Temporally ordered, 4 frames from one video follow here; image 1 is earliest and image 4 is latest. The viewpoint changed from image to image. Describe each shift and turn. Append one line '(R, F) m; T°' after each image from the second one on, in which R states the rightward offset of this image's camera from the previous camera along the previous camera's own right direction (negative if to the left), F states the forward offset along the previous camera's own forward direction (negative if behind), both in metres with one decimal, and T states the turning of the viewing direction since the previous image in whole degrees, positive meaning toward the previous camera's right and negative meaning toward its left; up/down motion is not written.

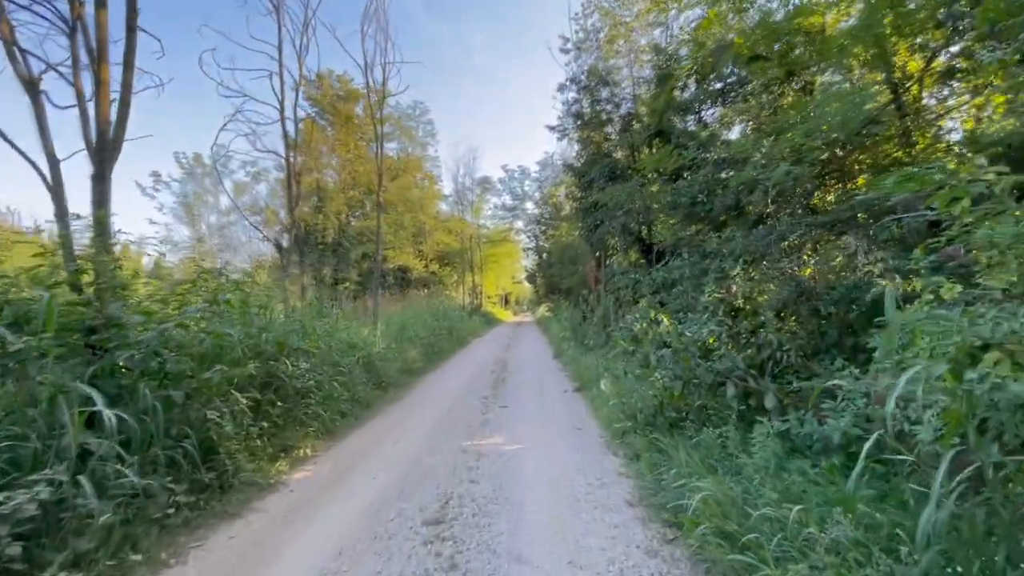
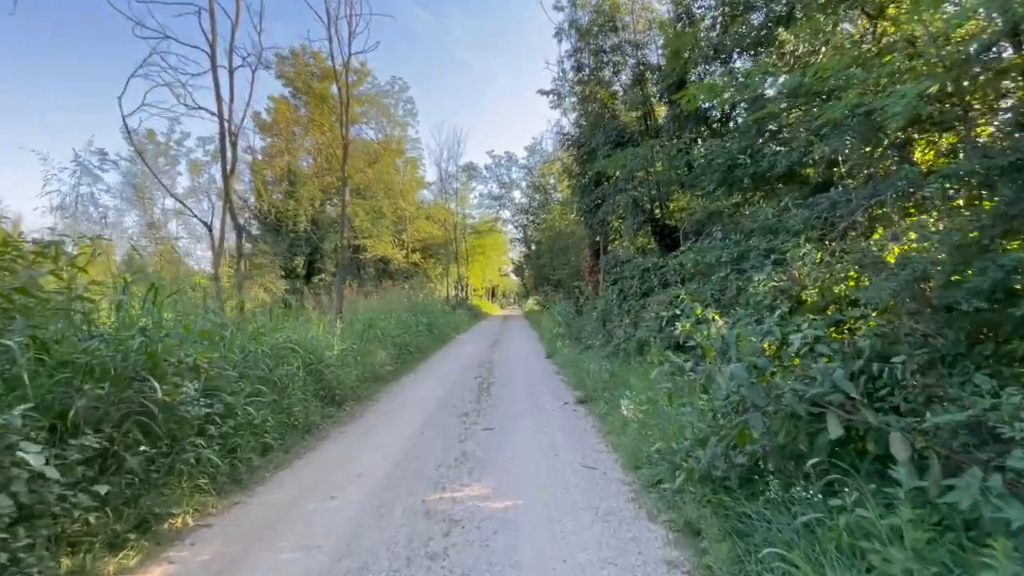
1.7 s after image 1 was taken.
(0.0, +1.9) m; +2°
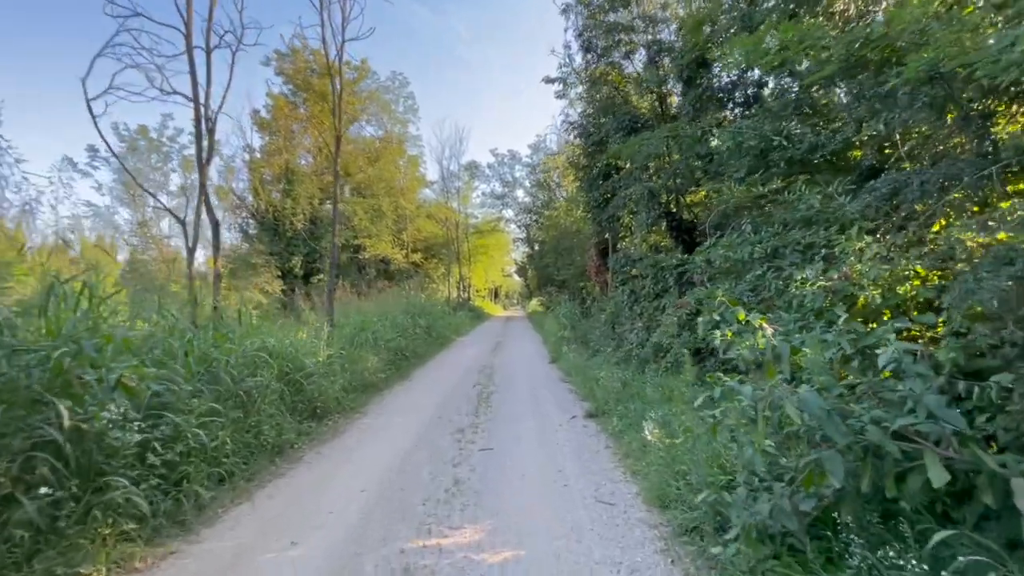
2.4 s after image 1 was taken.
(0.0, +0.8) m; 0°
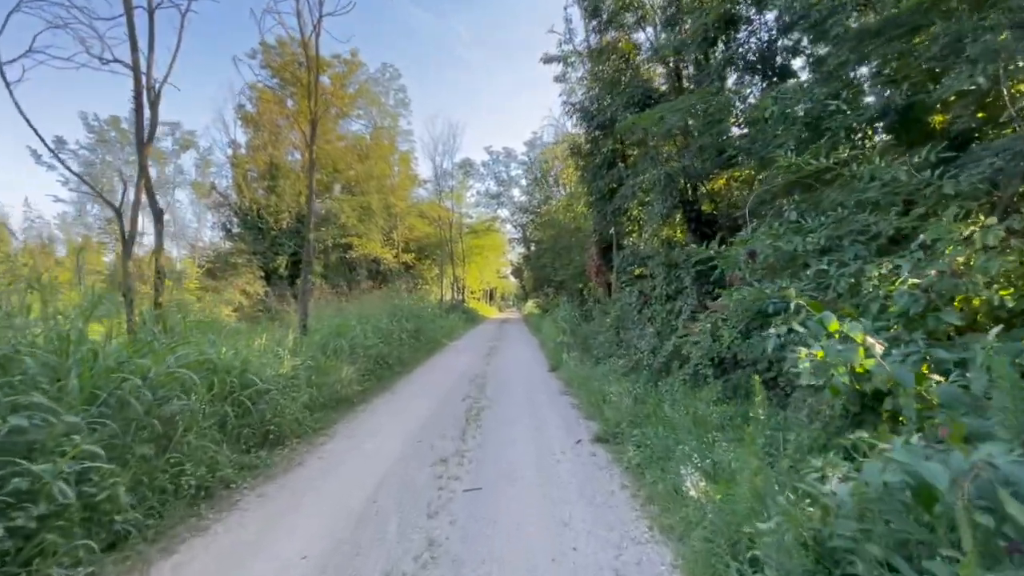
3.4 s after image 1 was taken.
(0.0, +1.1) m; +1°
